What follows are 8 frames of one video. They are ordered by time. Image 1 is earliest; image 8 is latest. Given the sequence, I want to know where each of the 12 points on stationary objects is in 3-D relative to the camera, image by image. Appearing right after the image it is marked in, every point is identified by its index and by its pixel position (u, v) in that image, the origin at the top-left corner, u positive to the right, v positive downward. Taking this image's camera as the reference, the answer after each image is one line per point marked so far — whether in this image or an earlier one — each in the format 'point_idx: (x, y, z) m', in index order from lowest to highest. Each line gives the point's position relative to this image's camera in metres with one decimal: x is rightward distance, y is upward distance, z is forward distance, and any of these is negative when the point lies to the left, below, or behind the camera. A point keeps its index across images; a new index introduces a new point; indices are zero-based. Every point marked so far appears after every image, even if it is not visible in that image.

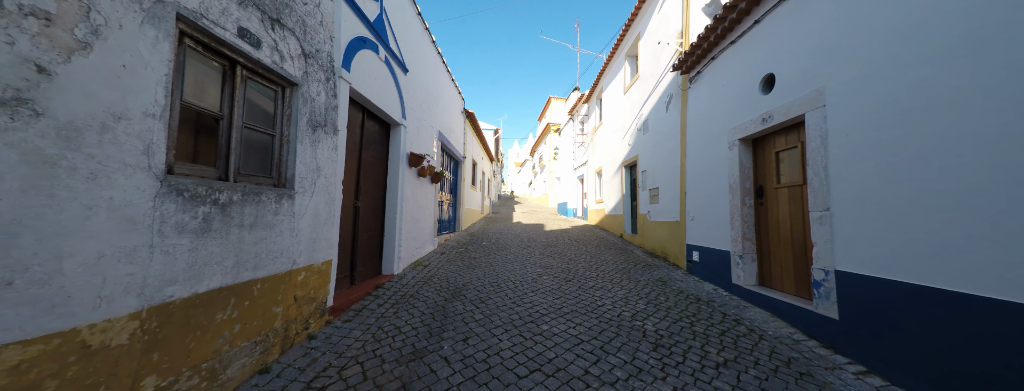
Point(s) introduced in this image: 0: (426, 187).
0: (-1.7, +0.2, +5.4) m
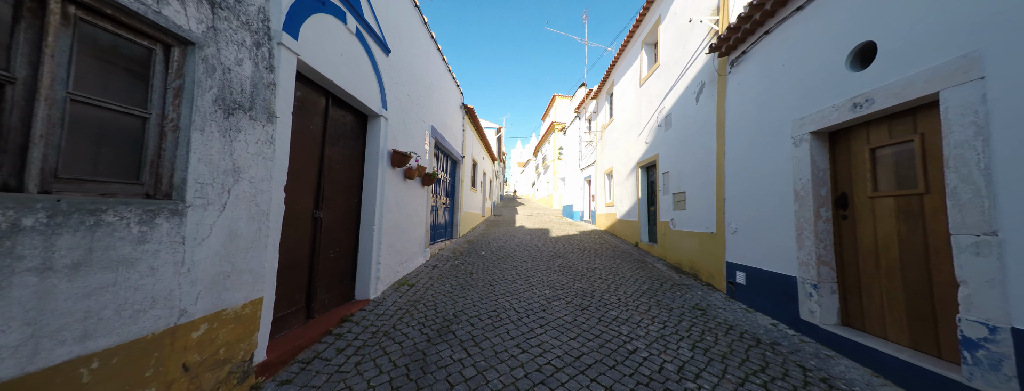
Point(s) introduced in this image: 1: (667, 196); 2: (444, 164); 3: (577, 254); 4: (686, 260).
0: (-1.7, +0.1, +4.6) m
1: (+3.2, 0.0, +5.6) m
2: (-1.8, +0.8, +6.9) m
3: (+1.5, -1.4, +6.4) m
4: (+3.1, -1.2, +4.9) m
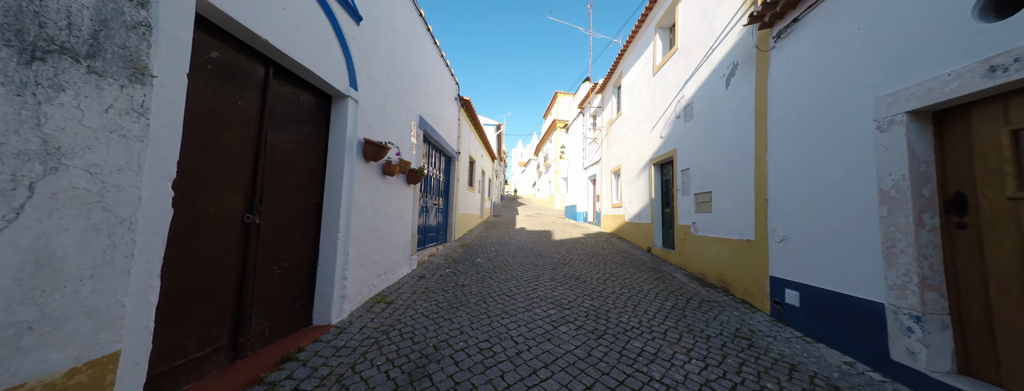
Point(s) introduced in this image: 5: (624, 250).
0: (-1.7, +0.1, +4.0) m
1: (+3.2, 0.0, +4.9) m
2: (-1.8, +0.8, +6.2) m
3: (+1.5, -1.4, +5.7) m
4: (+3.1, -1.2, +4.2) m
5: (+2.8, -1.4, +6.7) m
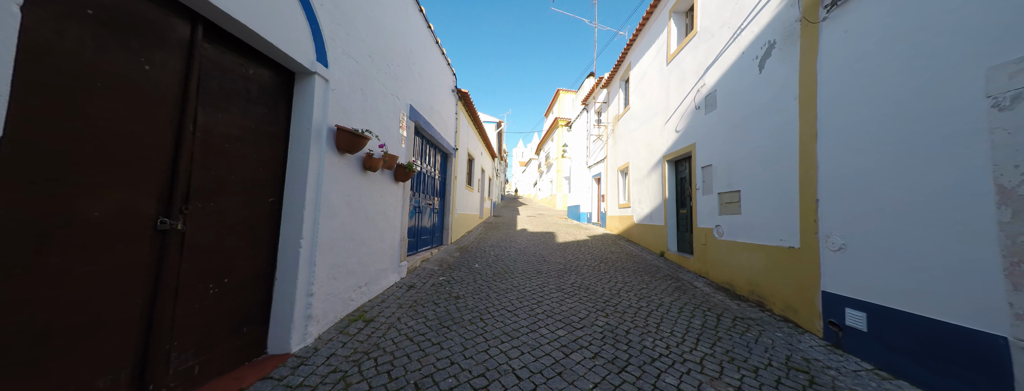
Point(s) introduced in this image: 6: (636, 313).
0: (-1.7, +0.1, +3.5) m
1: (+3.2, 0.0, +4.4) m
2: (-1.8, +0.8, +5.7) m
3: (+1.5, -1.4, +5.2) m
4: (+3.1, -1.2, +3.7) m
5: (+2.8, -1.4, +6.2) m
6: (+1.5, -1.4, +3.2) m
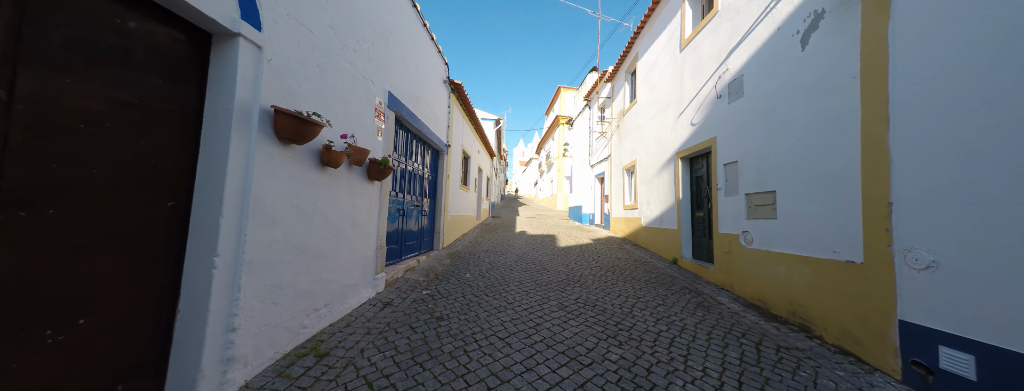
0: (-1.8, +0.1, +2.9) m
1: (+3.2, 0.0, +3.8) m
2: (-1.8, +0.8, +5.1) m
3: (+1.4, -1.4, +4.6) m
4: (+3.1, -1.2, +3.1) m
5: (+2.8, -1.4, +5.6) m
6: (+1.4, -1.4, +2.6) m
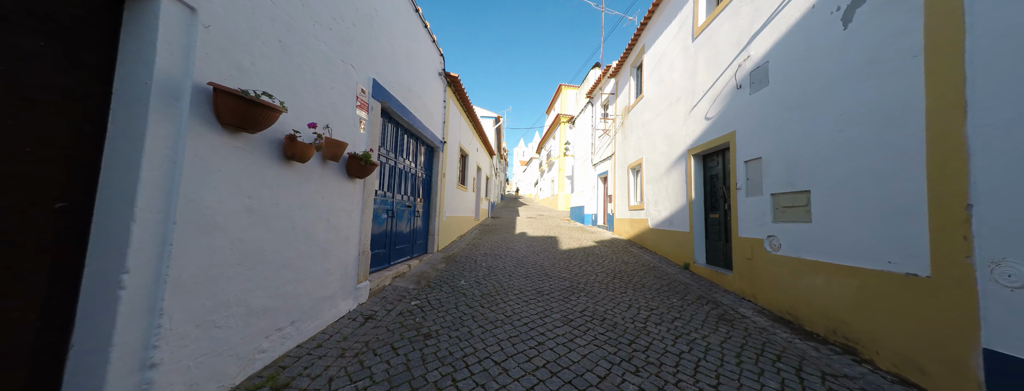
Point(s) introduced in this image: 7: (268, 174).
0: (-1.8, +0.1, +2.5) m
1: (+3.2, 0.0, +3.4) m
2: (-1.8, +0.8, +4.8) m
3: (+1.4, -1.4, +4.2) m
4: (+3.0, -1.2, +2.7) m
5: (+2.7, -1.4, +5.2) m
6: (+1.4, -1.4, +2.2) m
7: (-1.8, +0.2, +2.0) m
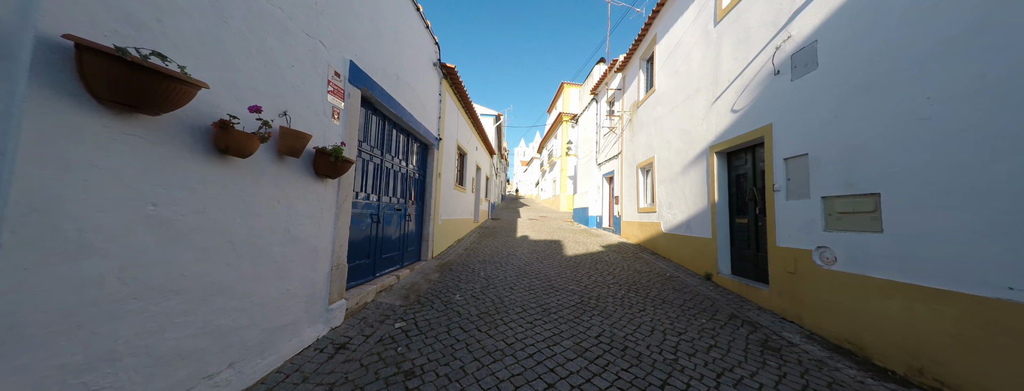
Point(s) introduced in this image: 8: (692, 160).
0: (-1.8, +0.1, +2.0) m
1: (+3.2, -0.1, +2.9) m
2: (-1.8, +0.8, +4.2) m
3: (+1.5, -1.4, +3.7) m
4: (+3.1, -1.2, +2.2) m
5: (+2.8, -1.4, +4.7) m
6: (+1.4, -1.4, +1.7) m
7: (-1.8, +0.1, +1.5) m
8: (+3.4, +0.7, +5.0) m
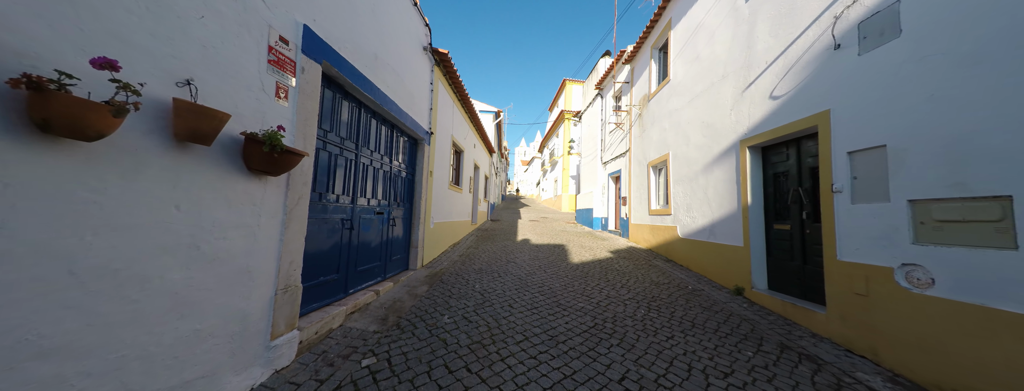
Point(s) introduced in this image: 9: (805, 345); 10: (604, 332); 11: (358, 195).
0: (-1.8, 0.0, +1.4) m
1: (+3.2, -0.1, +2.3) m
2: (-1.8, +0.8, +3.6) m
3: (+1.4, -1.5, +3.1) m
4: (+3.1, -1.2, +1.6) m
5: (+2.8, -1.4, +4.1) m
6: (+1.4, -1.5, +1.1) m
7: (-1.8, +0.1, +0.9) m
8: (+3.4, +0.6, +4.4) m
9: (+2.9, -1.4, +2.6) m
10: (+1.0, -1.4, +2.9) m
11: (-1.9, 0.0, +3.3) m
